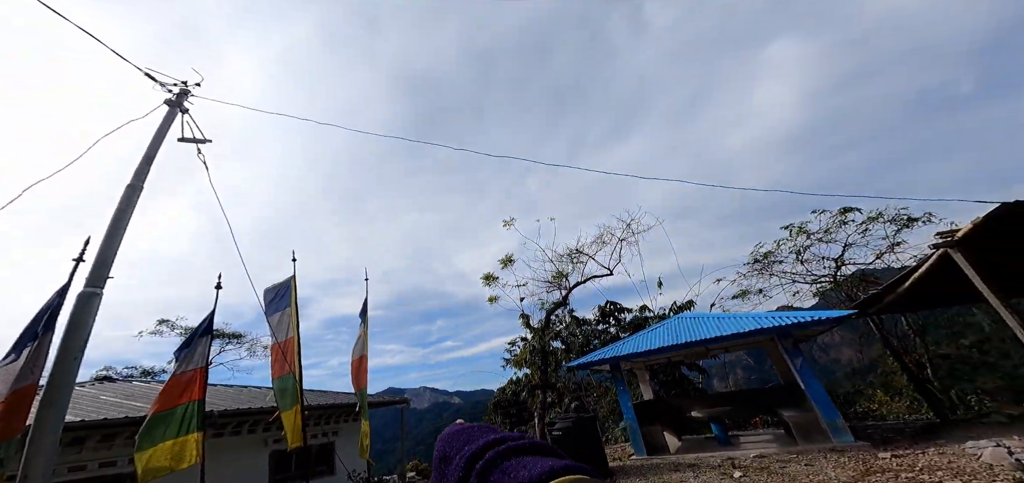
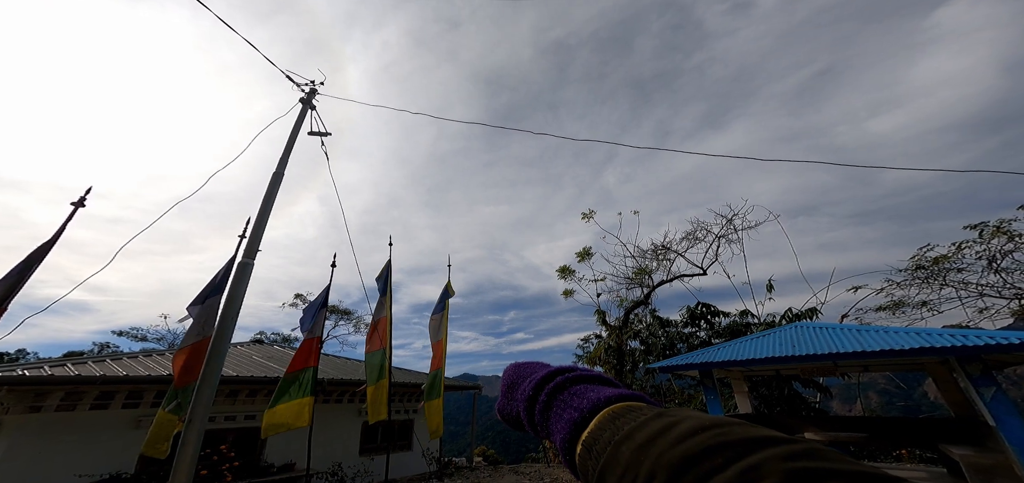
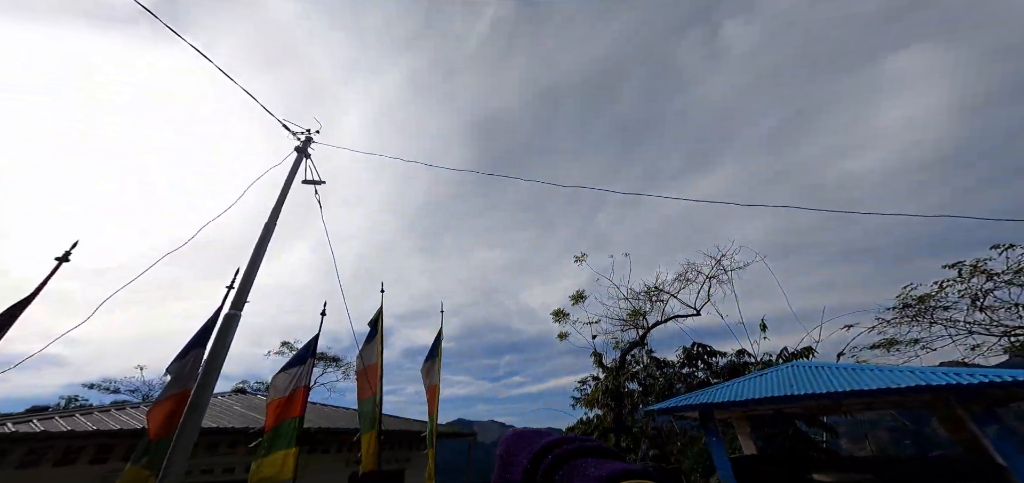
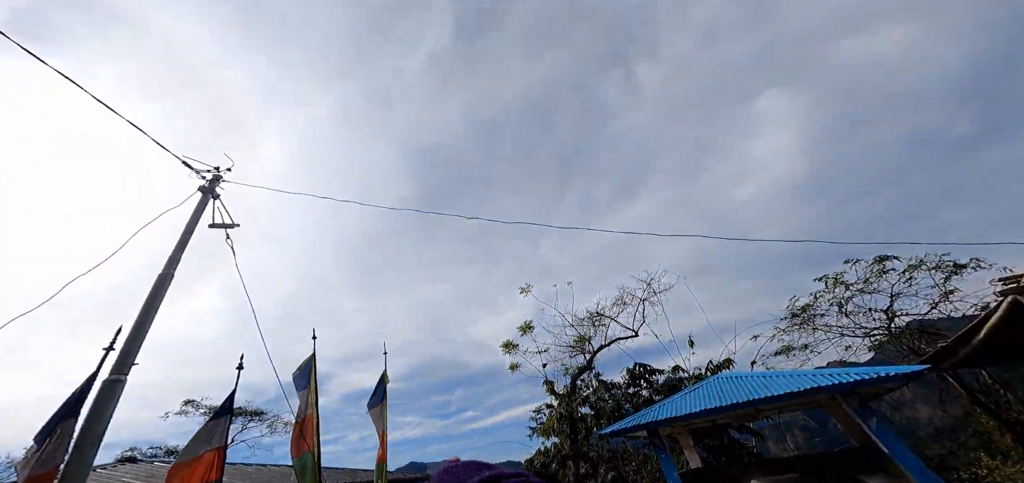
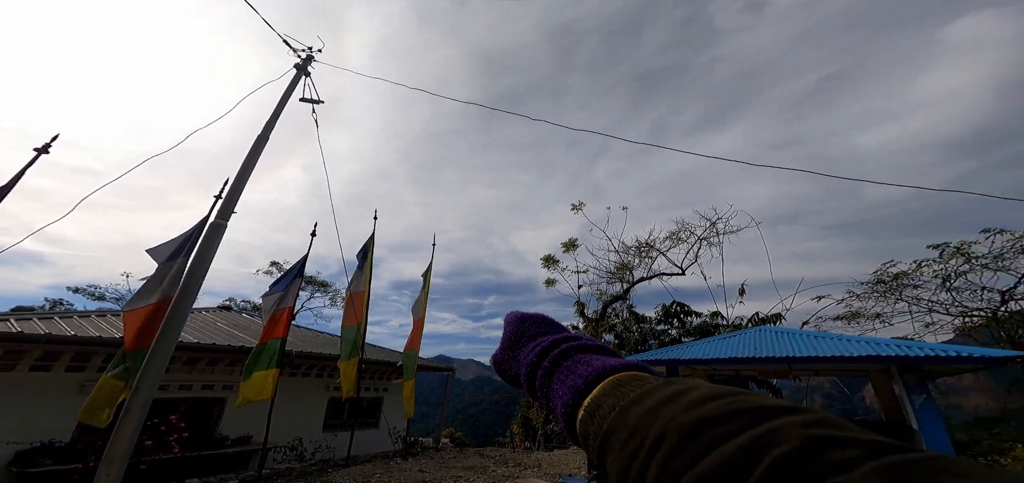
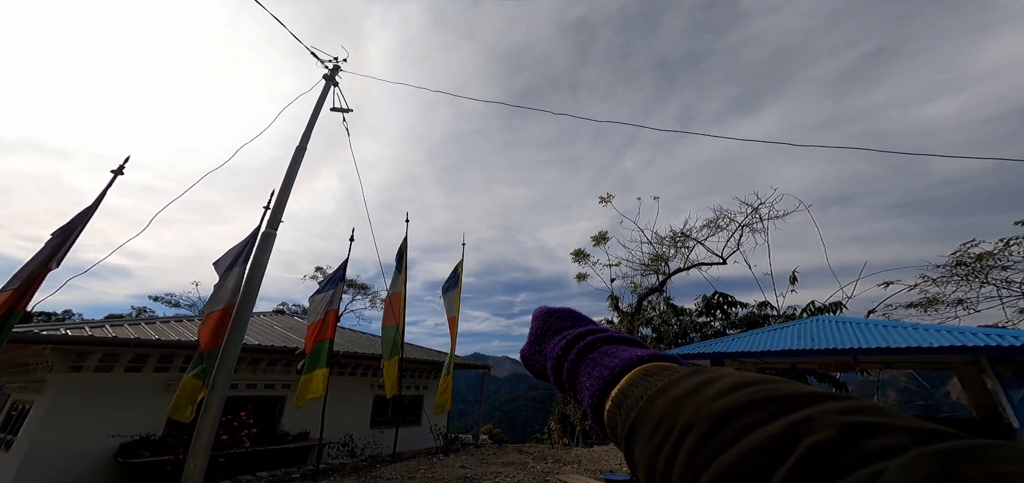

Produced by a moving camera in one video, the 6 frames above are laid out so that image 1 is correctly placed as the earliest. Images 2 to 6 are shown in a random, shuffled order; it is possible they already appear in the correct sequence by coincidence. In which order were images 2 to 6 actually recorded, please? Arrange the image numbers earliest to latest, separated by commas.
4, 3, 2, 6, 5
